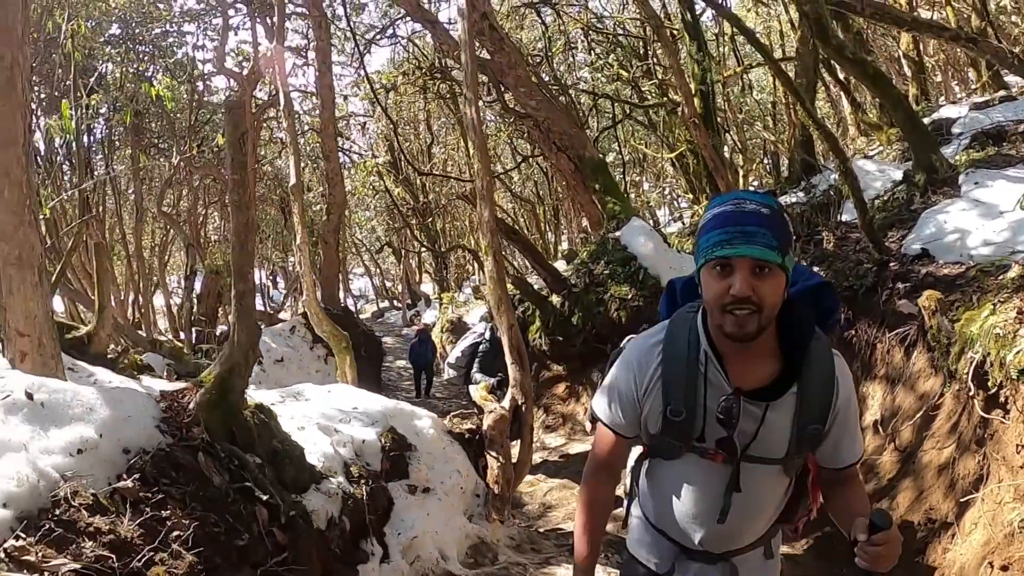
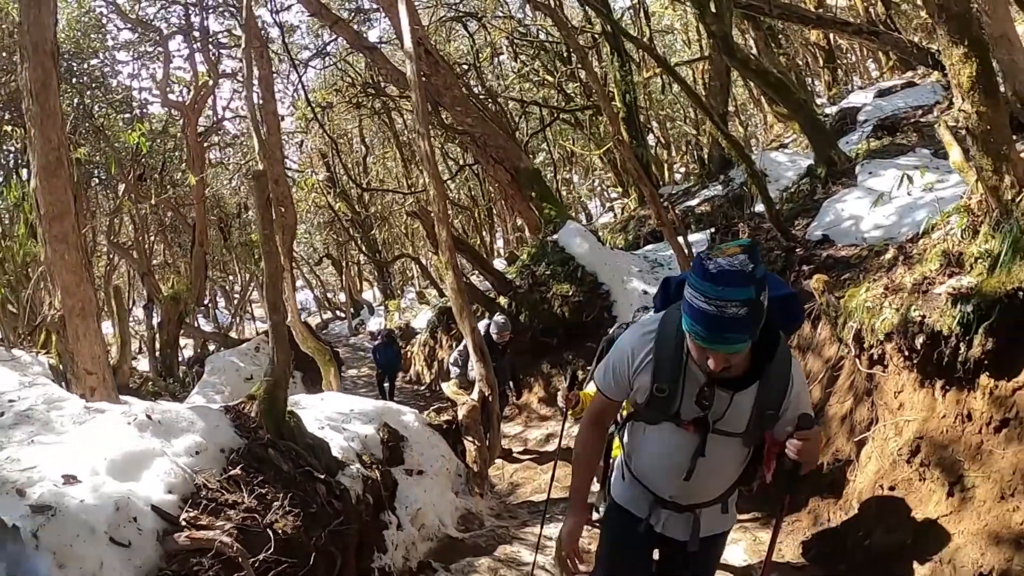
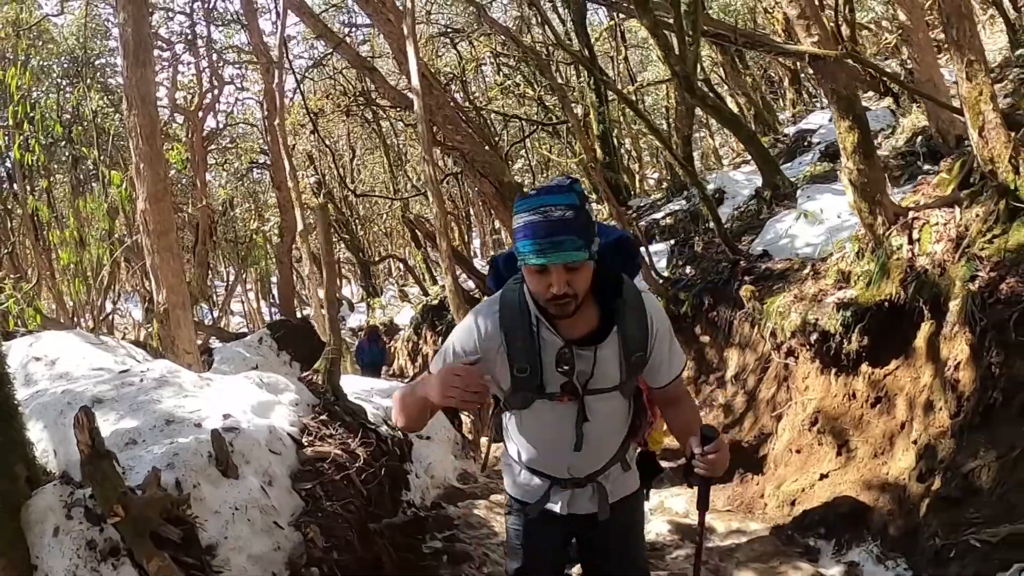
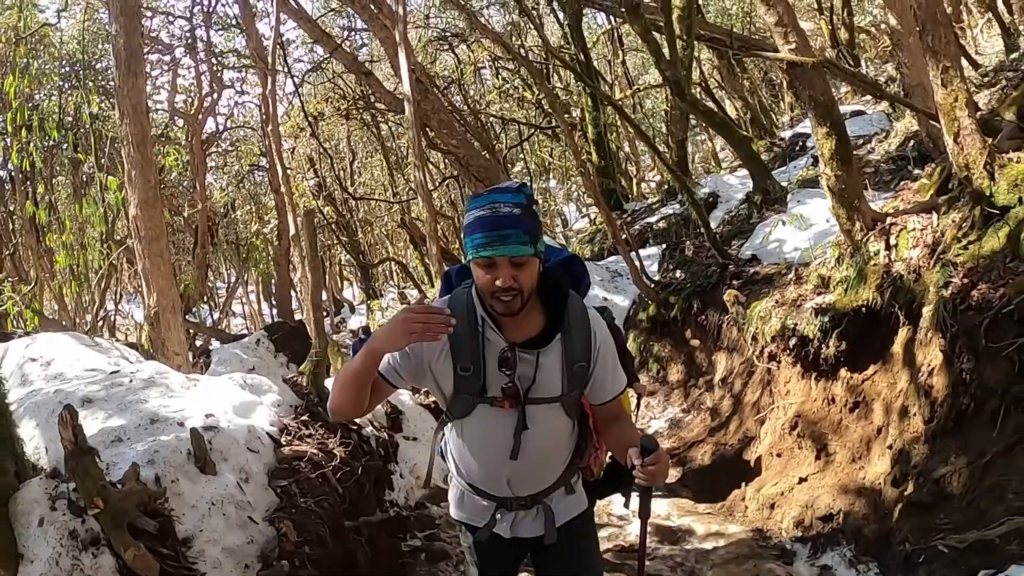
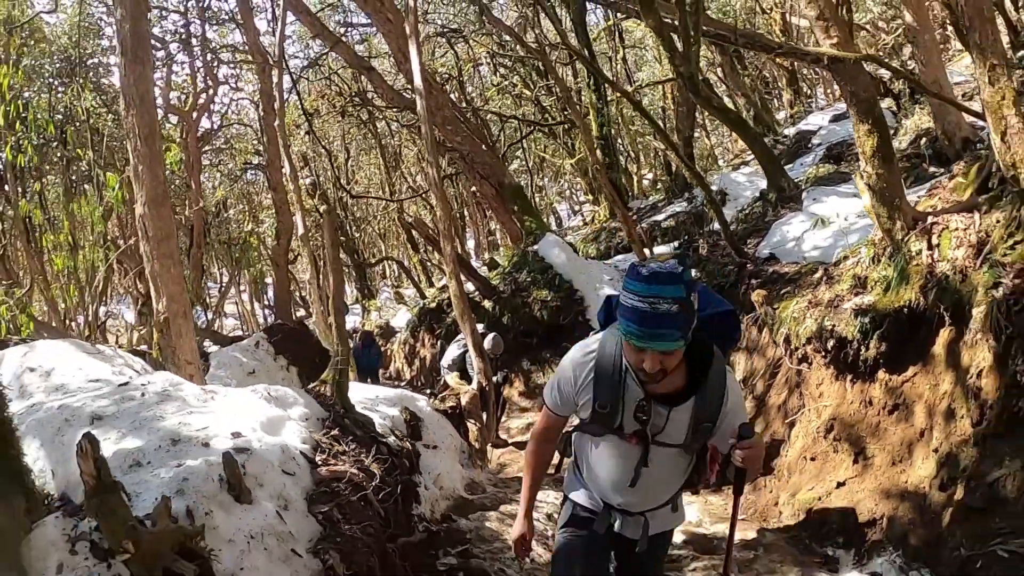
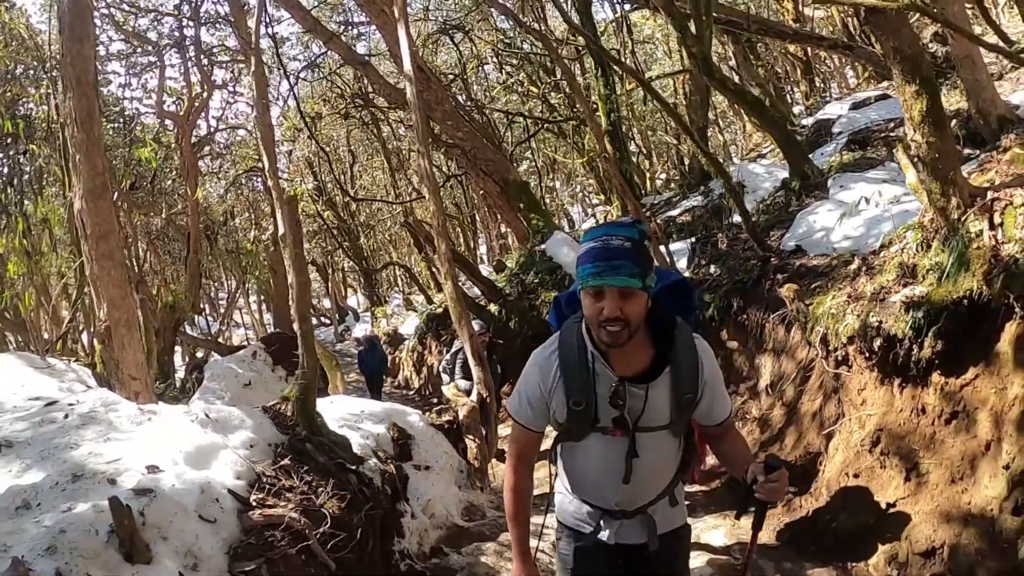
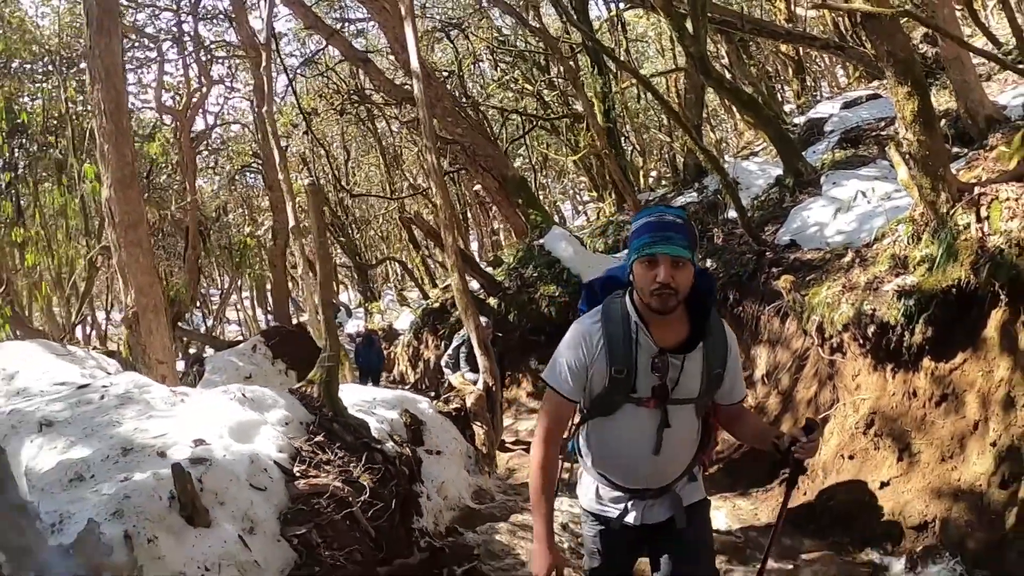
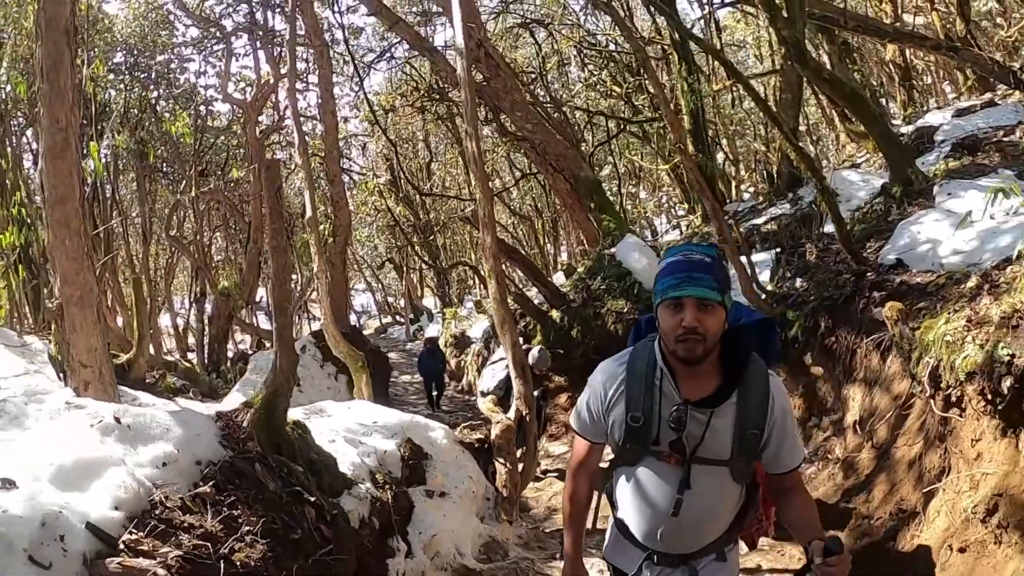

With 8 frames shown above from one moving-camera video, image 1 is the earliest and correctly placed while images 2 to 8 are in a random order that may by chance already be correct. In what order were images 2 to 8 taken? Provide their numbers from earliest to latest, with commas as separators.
8, 2, 6, 7, 5, 3, 4
